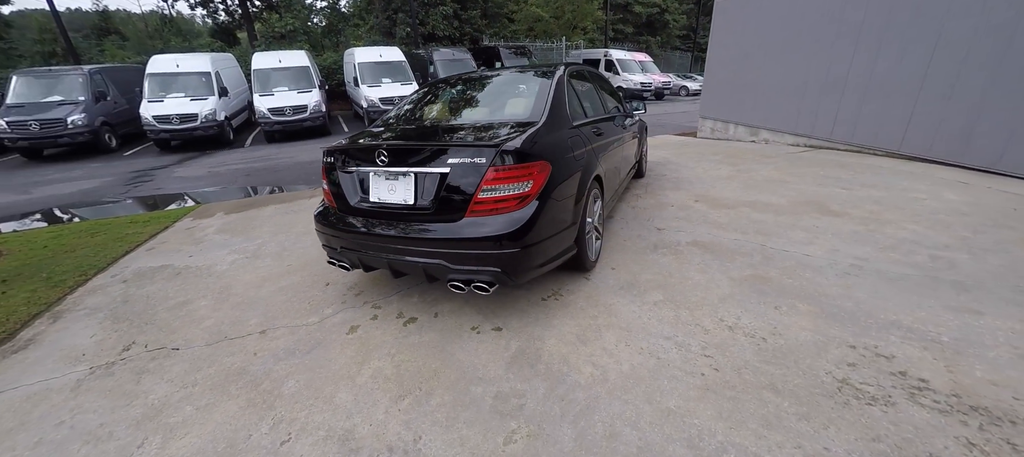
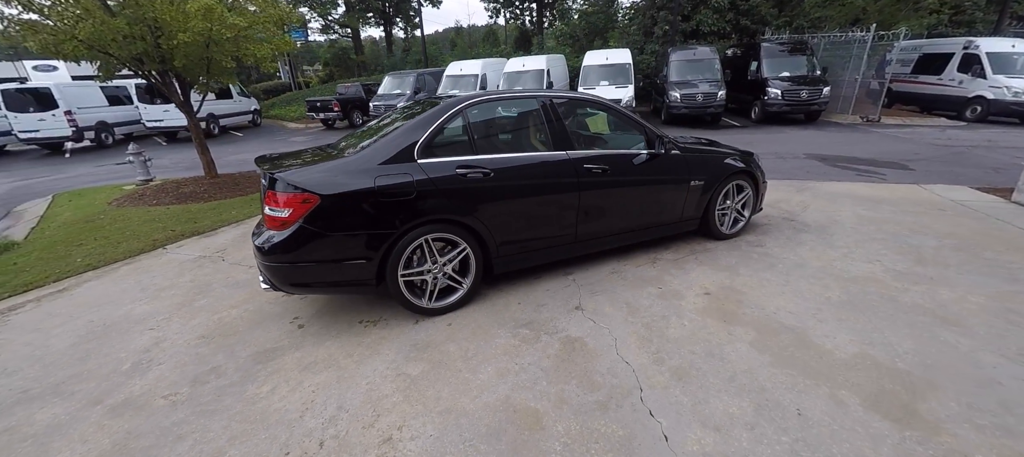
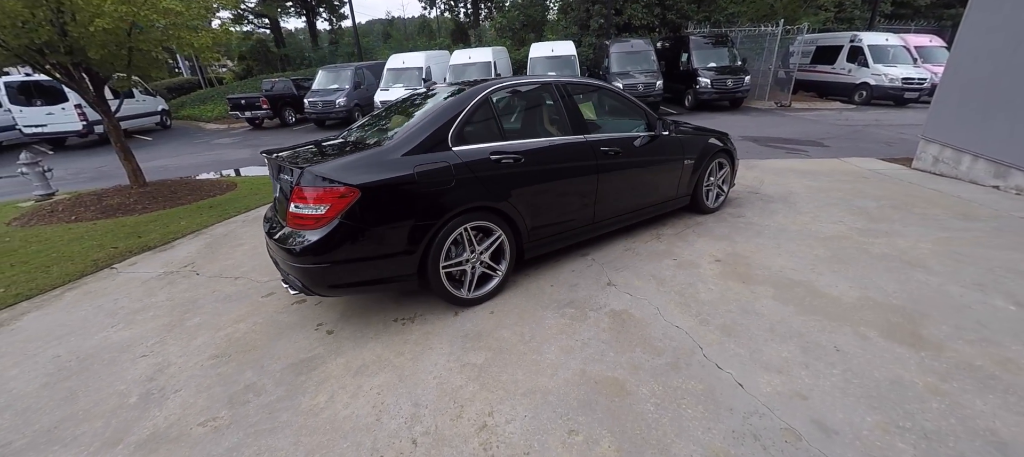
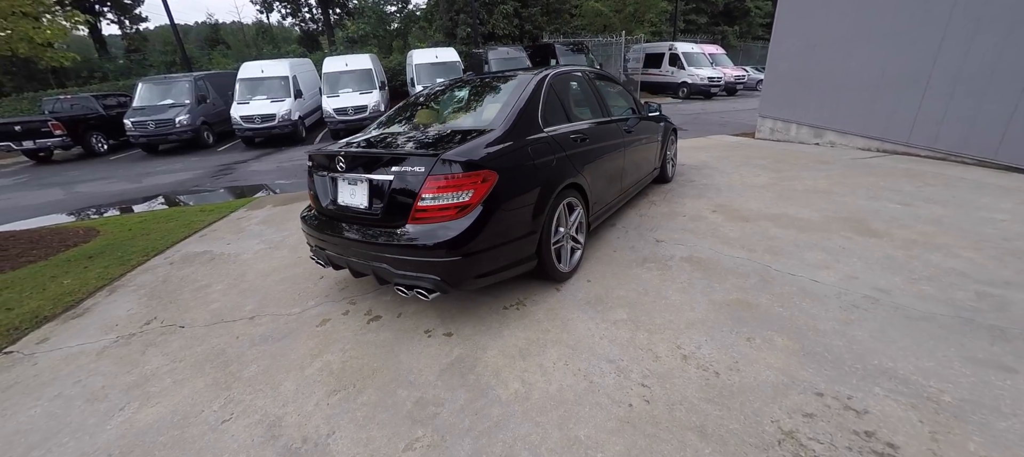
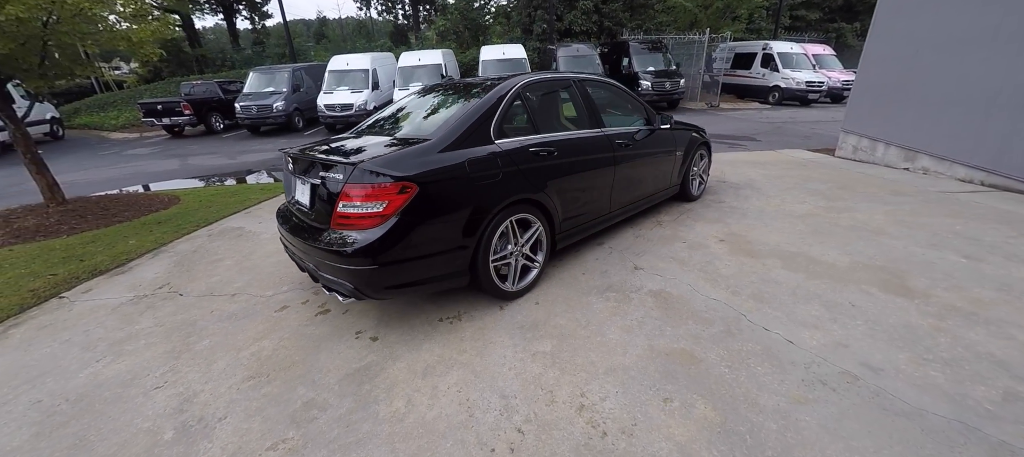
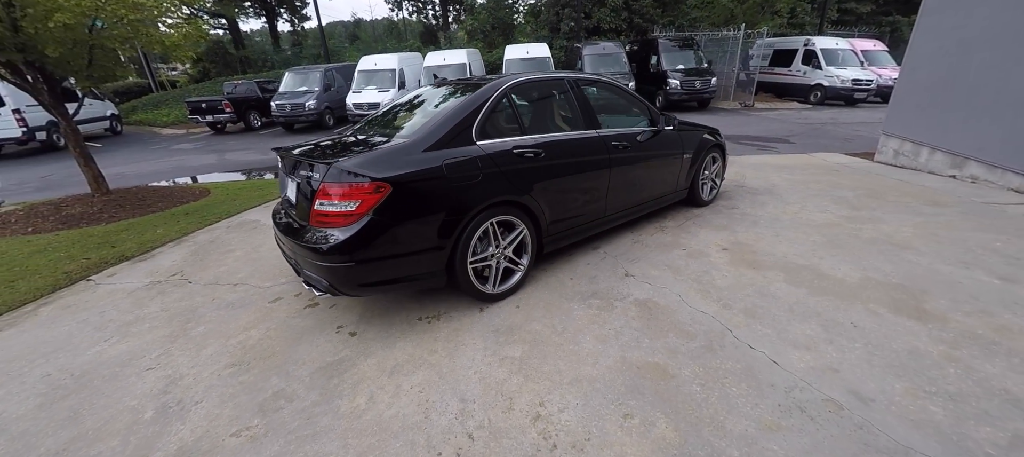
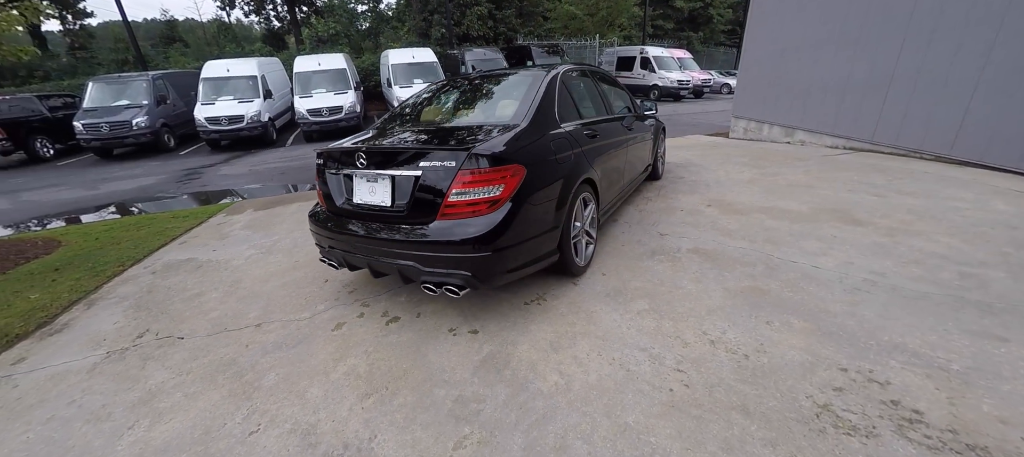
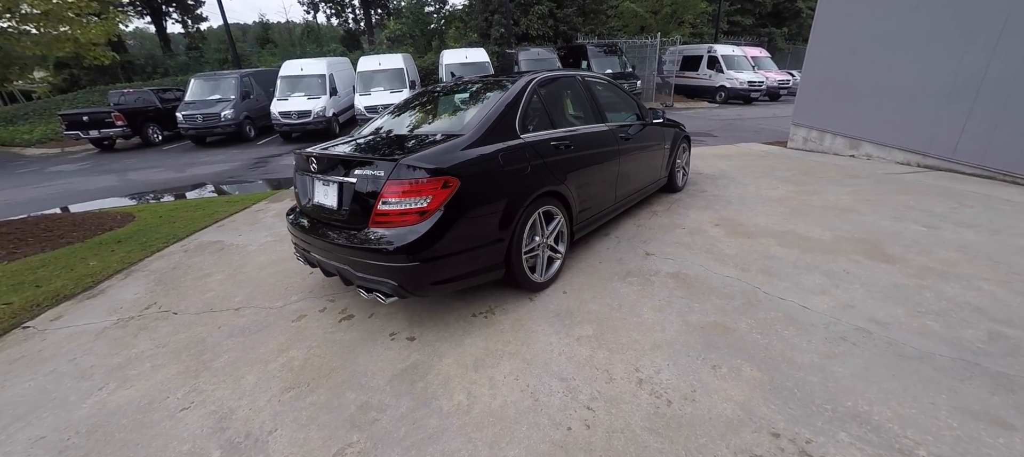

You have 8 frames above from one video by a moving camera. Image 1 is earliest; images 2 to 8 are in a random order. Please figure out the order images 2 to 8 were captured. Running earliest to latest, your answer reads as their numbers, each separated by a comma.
7, 4, 8, 5, 6, 3, 2
